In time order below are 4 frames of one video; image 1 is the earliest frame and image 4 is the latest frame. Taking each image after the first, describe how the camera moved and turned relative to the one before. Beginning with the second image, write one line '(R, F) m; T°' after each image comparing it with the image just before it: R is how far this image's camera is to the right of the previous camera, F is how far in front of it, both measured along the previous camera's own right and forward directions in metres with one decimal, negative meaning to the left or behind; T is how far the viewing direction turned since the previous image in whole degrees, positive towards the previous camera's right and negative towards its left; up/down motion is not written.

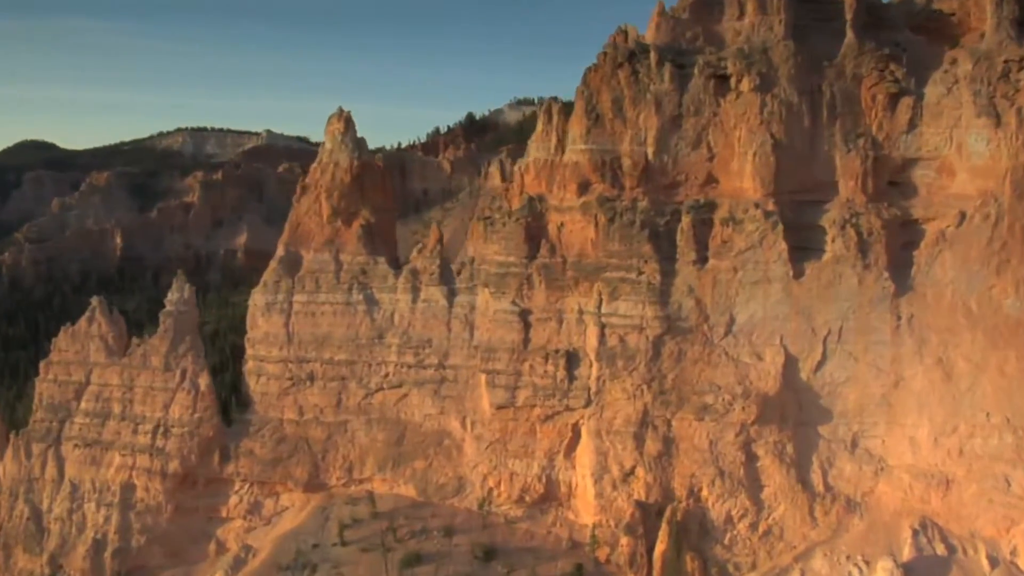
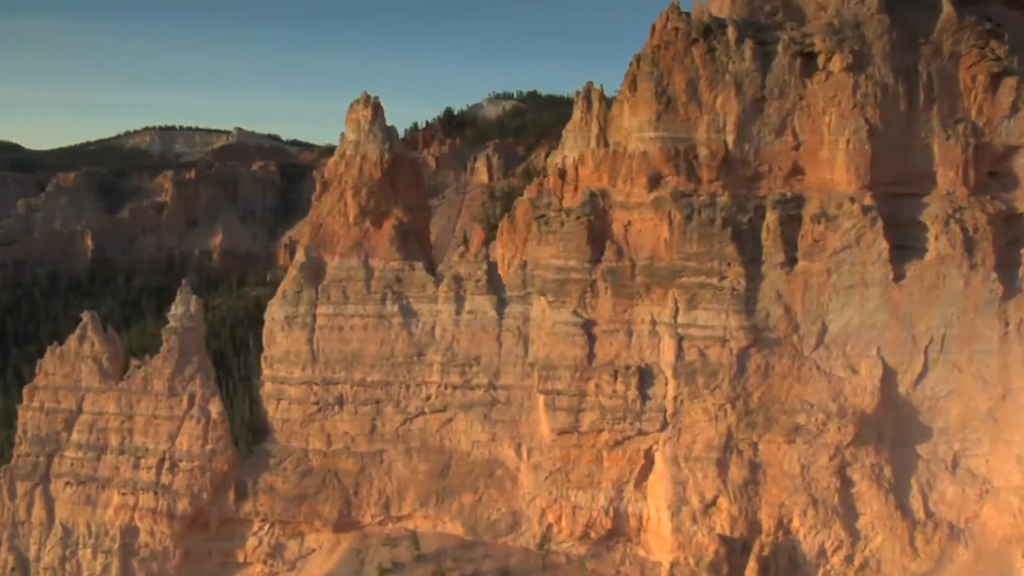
(-1.5, +1.8) m; +2°
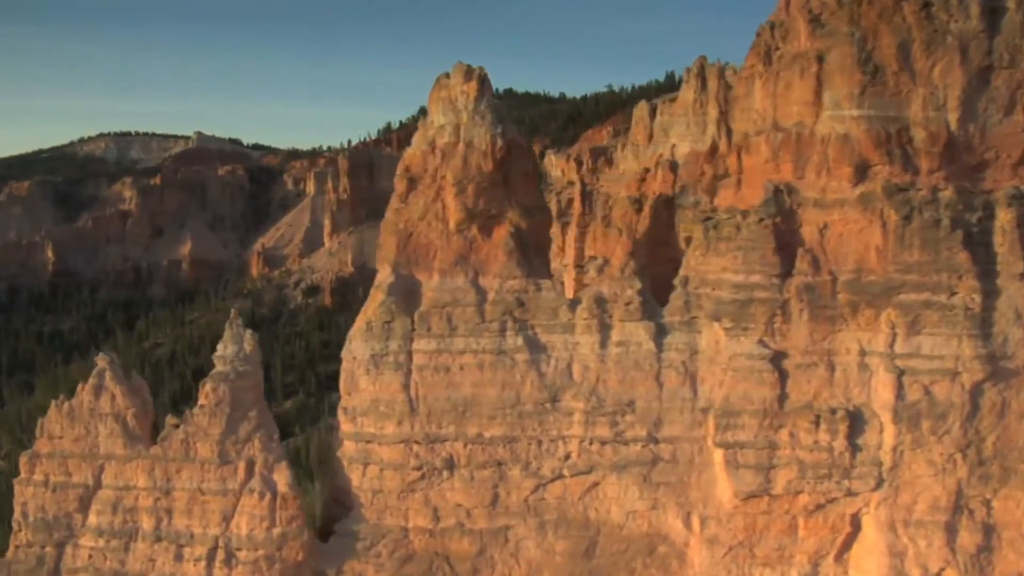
(-2.7, +2.9) m; +4°
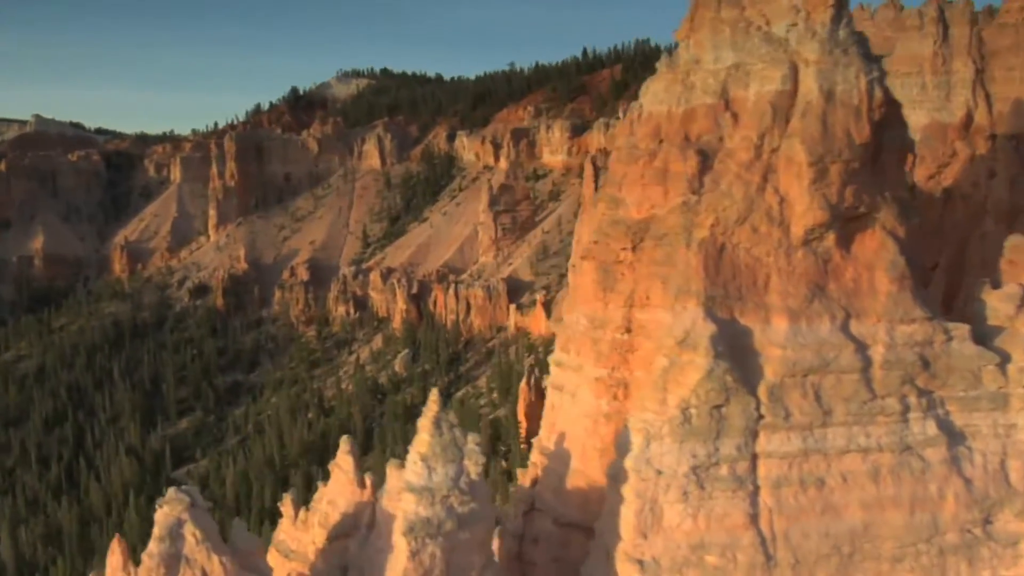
(-4.2, +4.8) m; +12°
